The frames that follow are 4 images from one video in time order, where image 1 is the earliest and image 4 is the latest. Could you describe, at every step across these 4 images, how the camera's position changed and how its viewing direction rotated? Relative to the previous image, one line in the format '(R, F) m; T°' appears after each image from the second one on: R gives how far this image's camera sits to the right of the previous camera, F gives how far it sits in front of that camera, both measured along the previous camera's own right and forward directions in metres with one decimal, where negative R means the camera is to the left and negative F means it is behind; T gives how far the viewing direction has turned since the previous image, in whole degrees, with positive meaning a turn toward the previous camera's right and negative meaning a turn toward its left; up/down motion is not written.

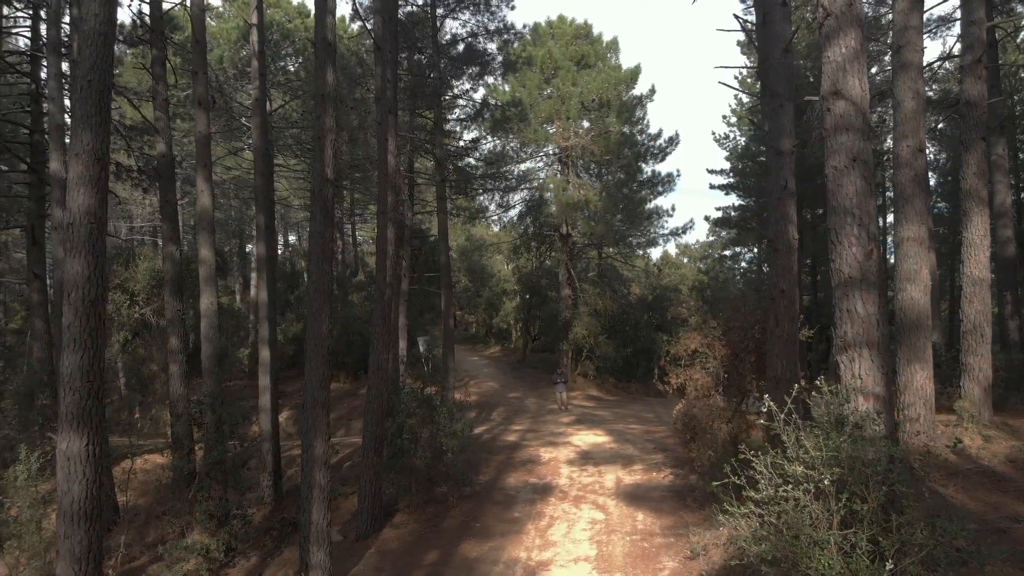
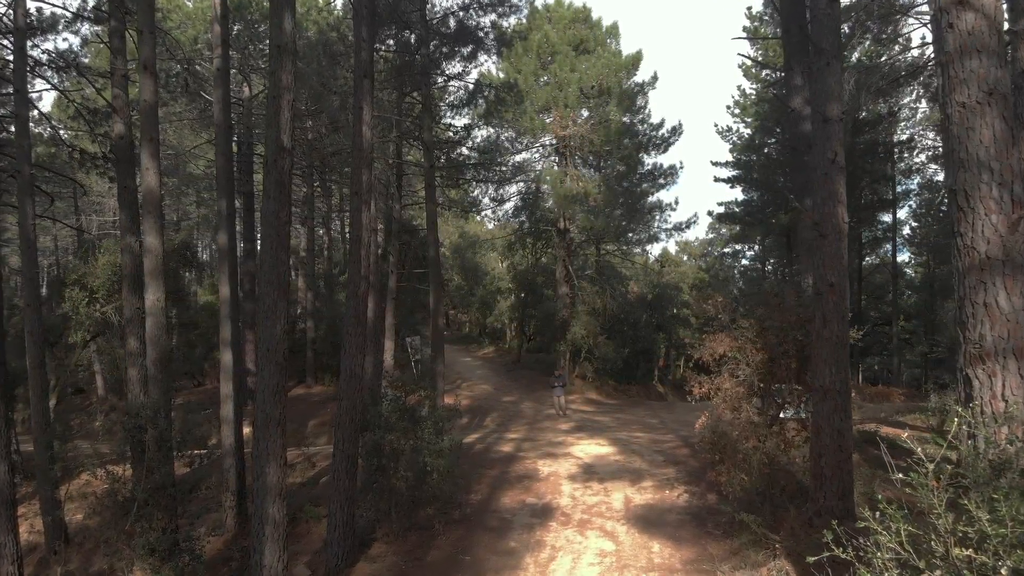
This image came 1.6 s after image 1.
(0.0, +1.2) m; +1°
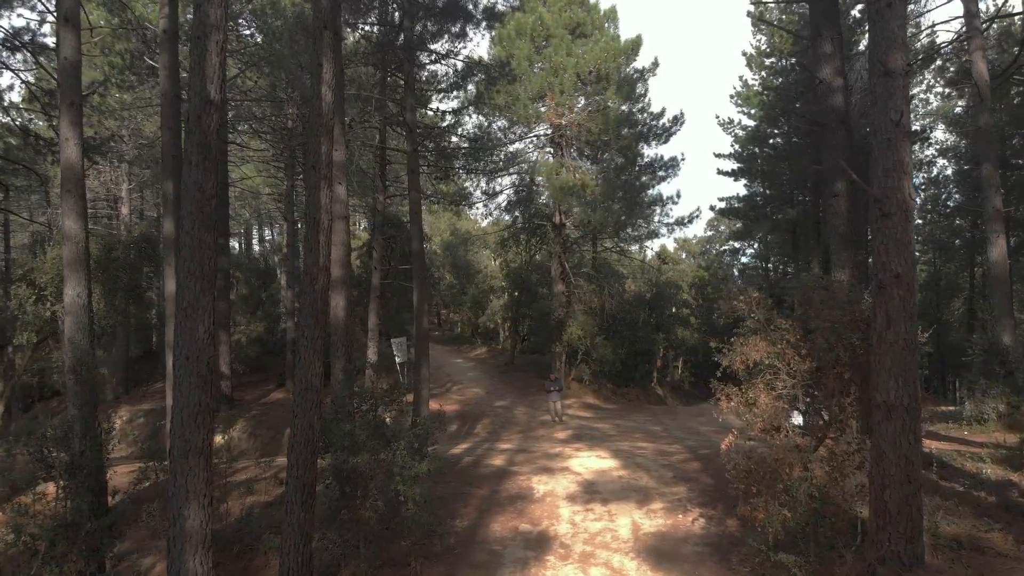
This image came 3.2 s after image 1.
(0.0, +1.2) m; +1°
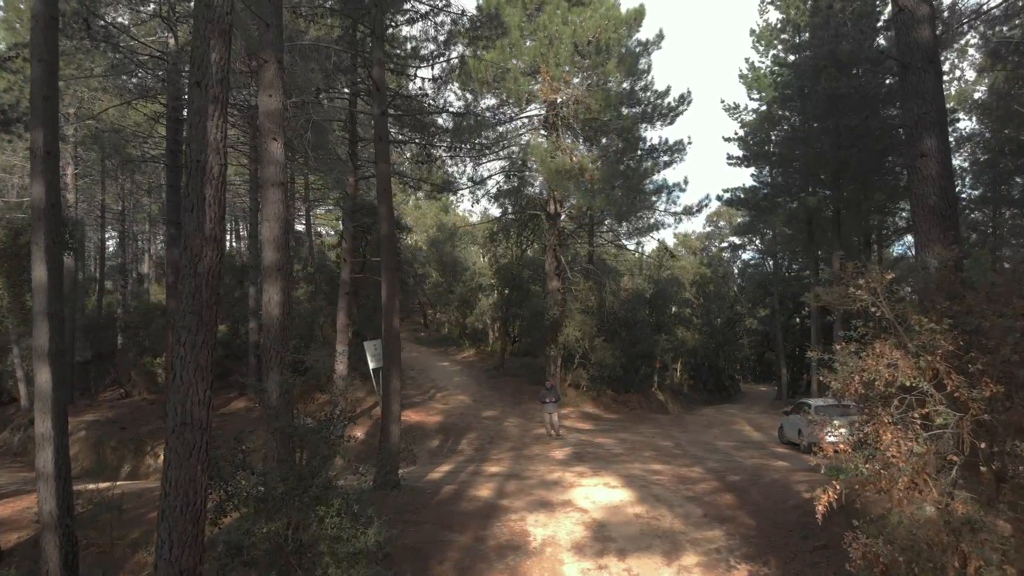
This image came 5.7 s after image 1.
(0.0, +2.1) m; +1°
